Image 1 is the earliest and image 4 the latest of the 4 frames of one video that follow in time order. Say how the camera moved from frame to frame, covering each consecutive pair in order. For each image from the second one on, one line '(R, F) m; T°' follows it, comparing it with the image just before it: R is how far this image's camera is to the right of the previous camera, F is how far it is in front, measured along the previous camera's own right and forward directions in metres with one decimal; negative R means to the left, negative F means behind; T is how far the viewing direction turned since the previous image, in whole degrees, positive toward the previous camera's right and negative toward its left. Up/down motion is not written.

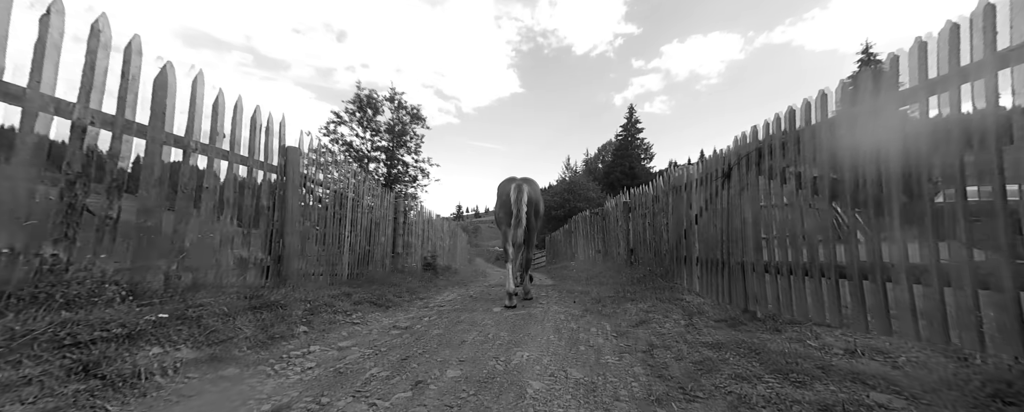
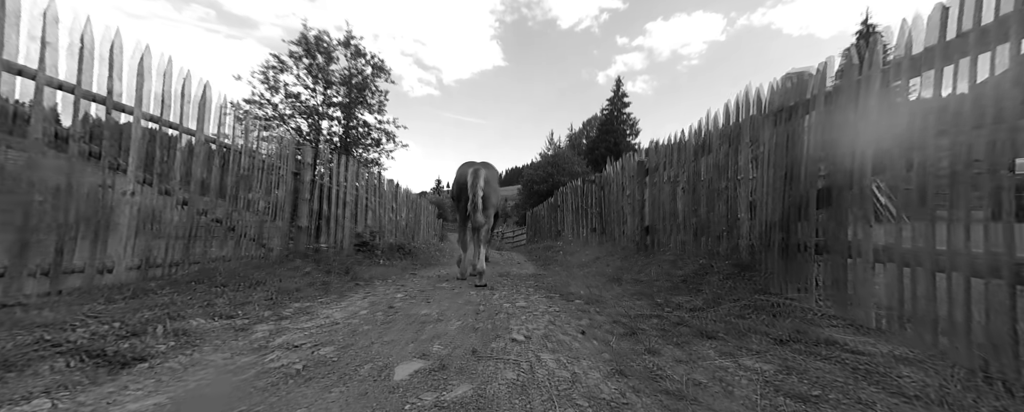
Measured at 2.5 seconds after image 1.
(+0.3, +2.9) m; +3°
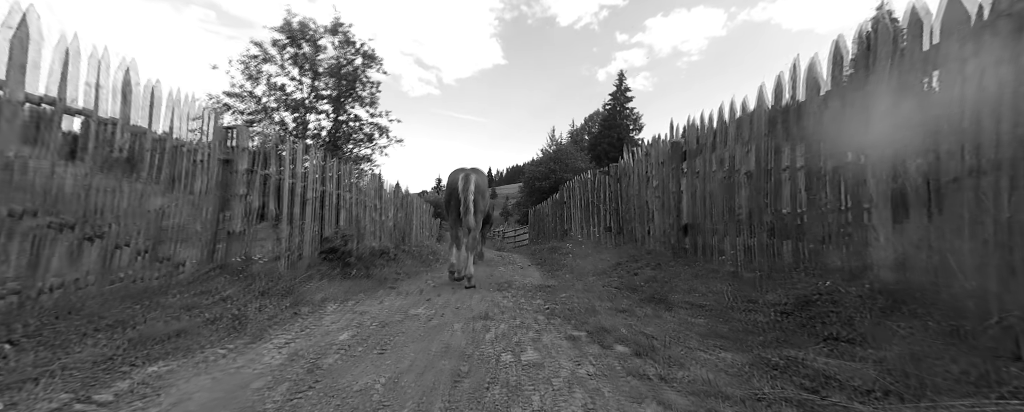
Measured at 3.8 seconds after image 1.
(0.0, +1.4) m; 0°
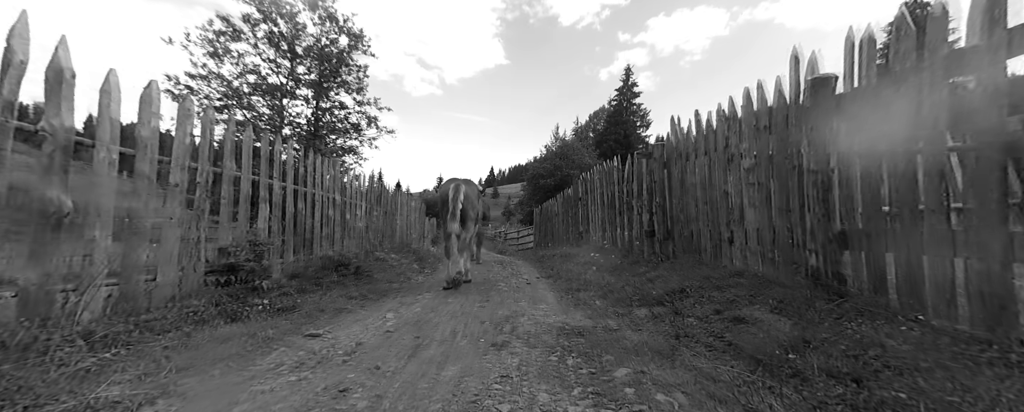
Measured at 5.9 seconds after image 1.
(0.0, +2.4) m; 0°
